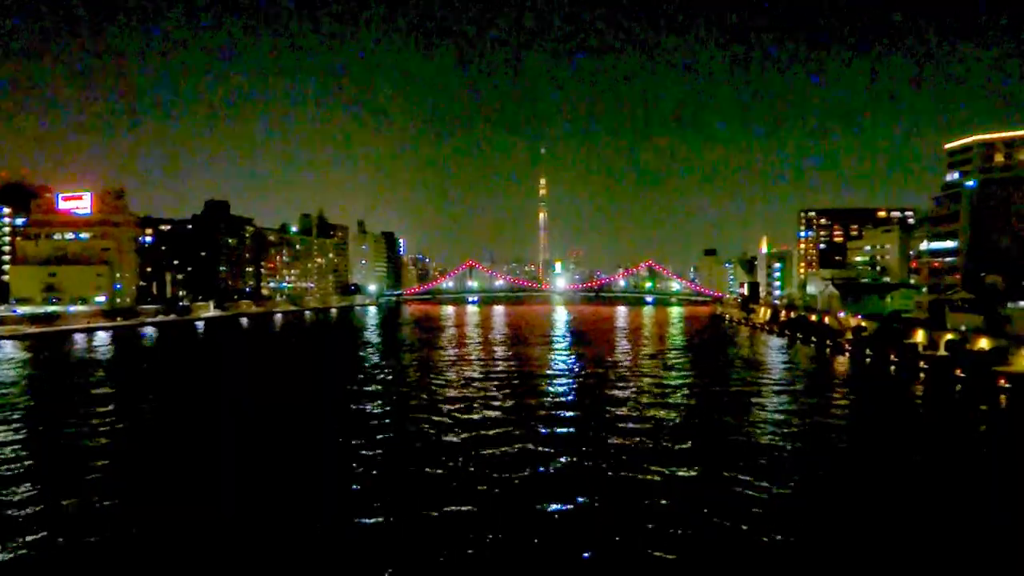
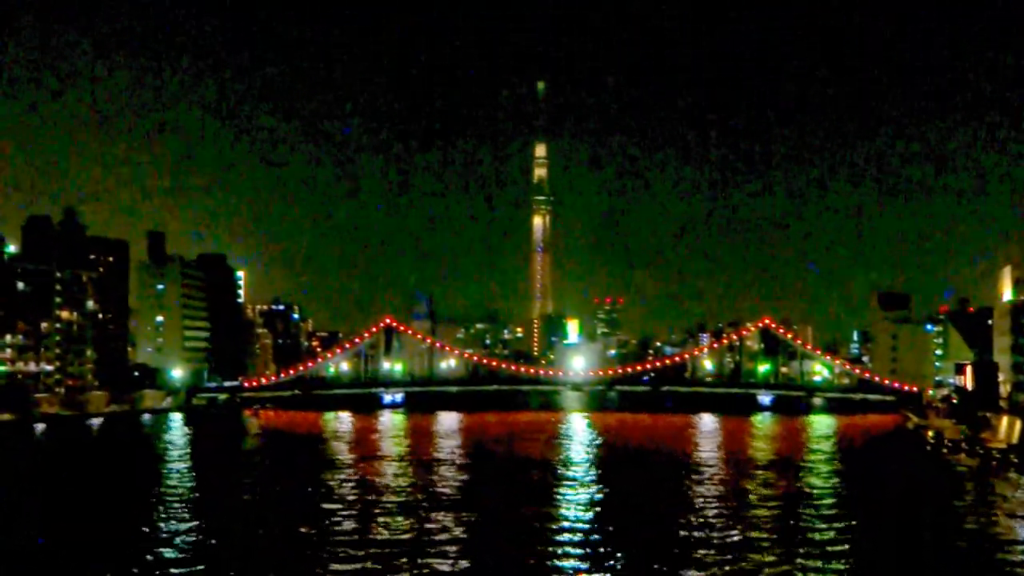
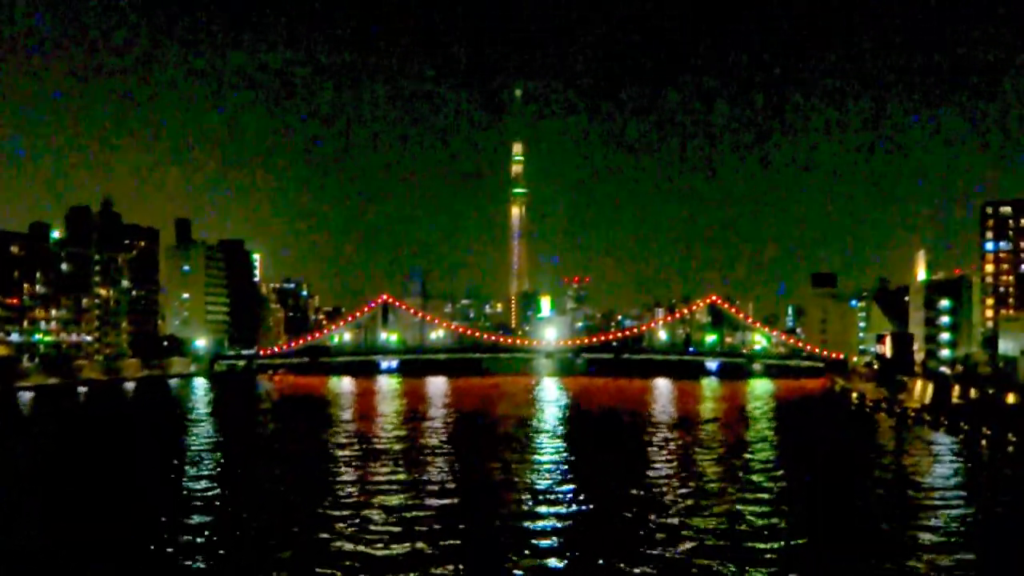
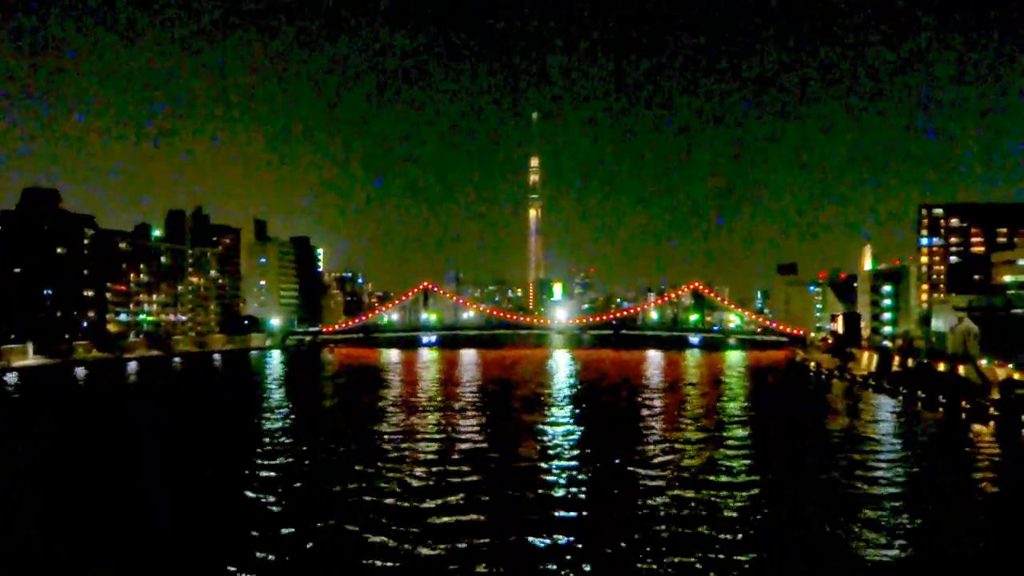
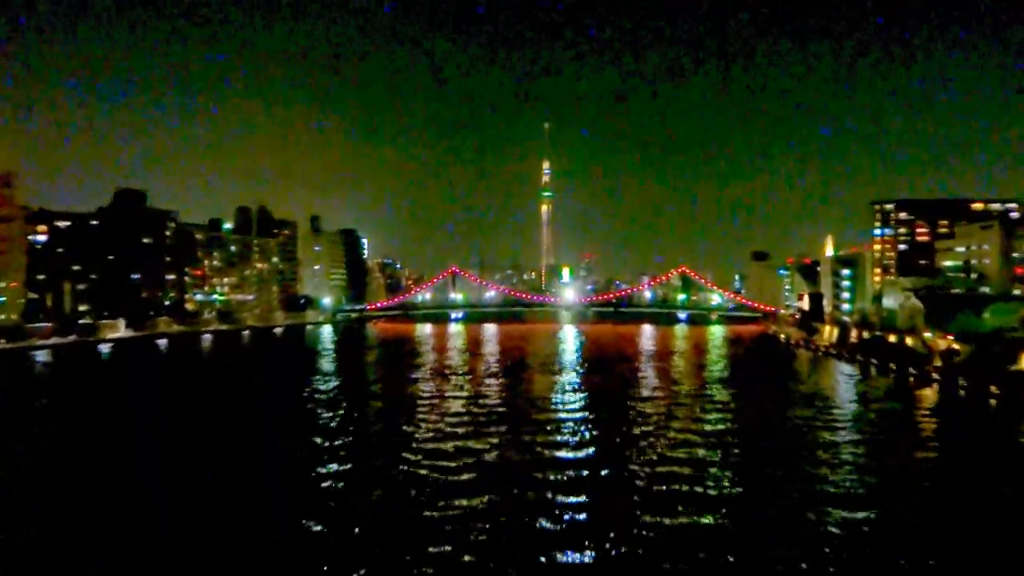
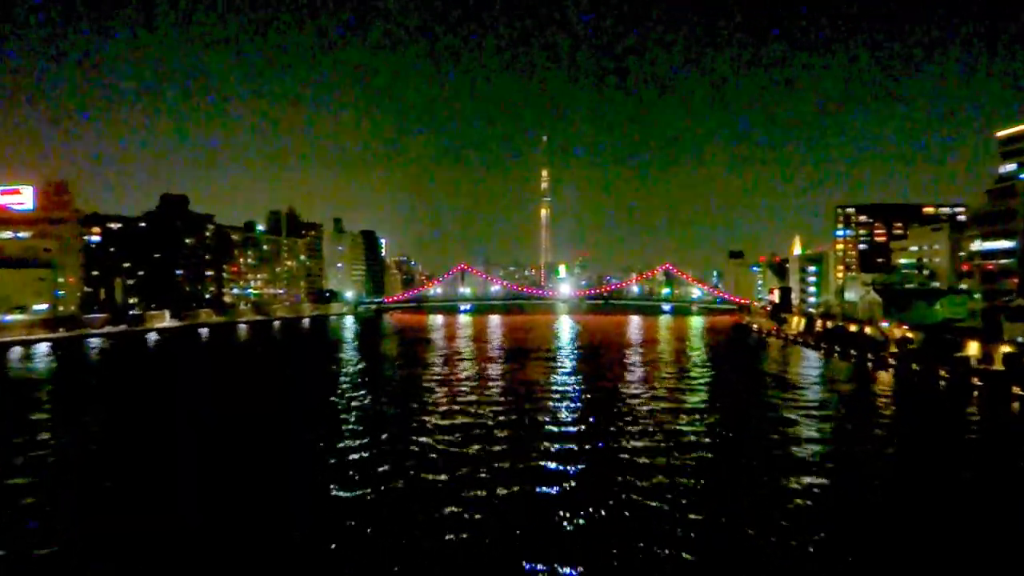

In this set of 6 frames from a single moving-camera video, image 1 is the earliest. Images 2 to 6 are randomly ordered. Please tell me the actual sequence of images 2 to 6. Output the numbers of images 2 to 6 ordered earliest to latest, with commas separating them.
6, 5, 4, 3, 2
